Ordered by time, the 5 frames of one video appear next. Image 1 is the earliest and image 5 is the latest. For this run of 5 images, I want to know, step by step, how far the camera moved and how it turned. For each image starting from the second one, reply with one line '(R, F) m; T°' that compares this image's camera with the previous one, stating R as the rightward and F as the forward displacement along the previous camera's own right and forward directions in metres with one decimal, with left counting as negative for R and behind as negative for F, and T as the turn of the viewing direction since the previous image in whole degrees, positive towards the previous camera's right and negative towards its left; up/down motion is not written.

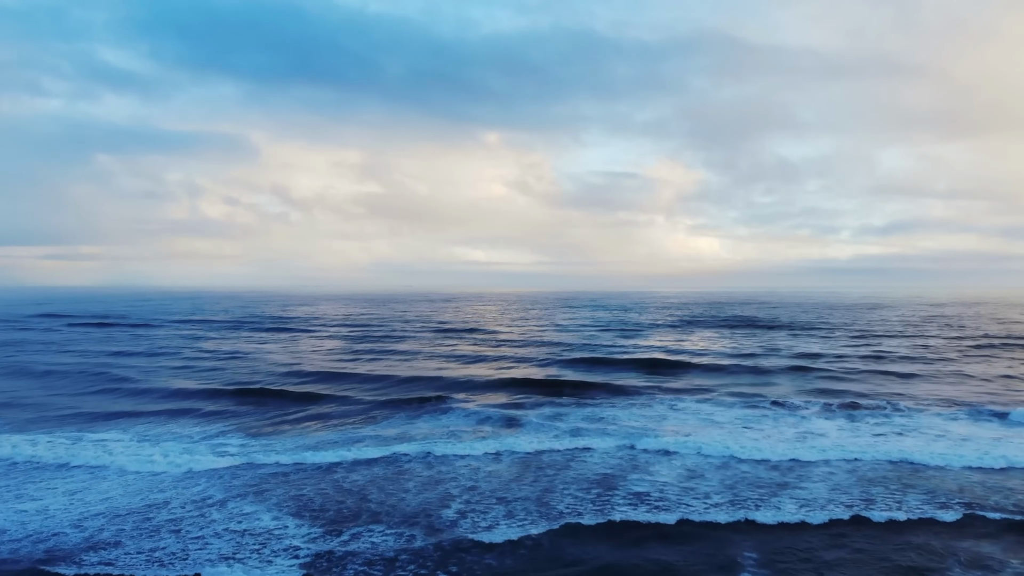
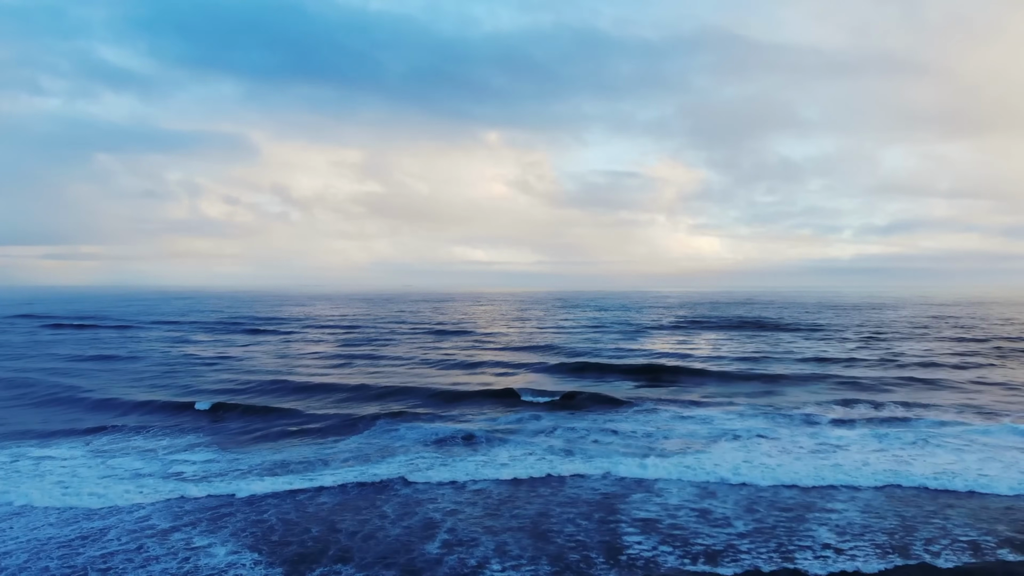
(+0.2, +1.7) m; 0°
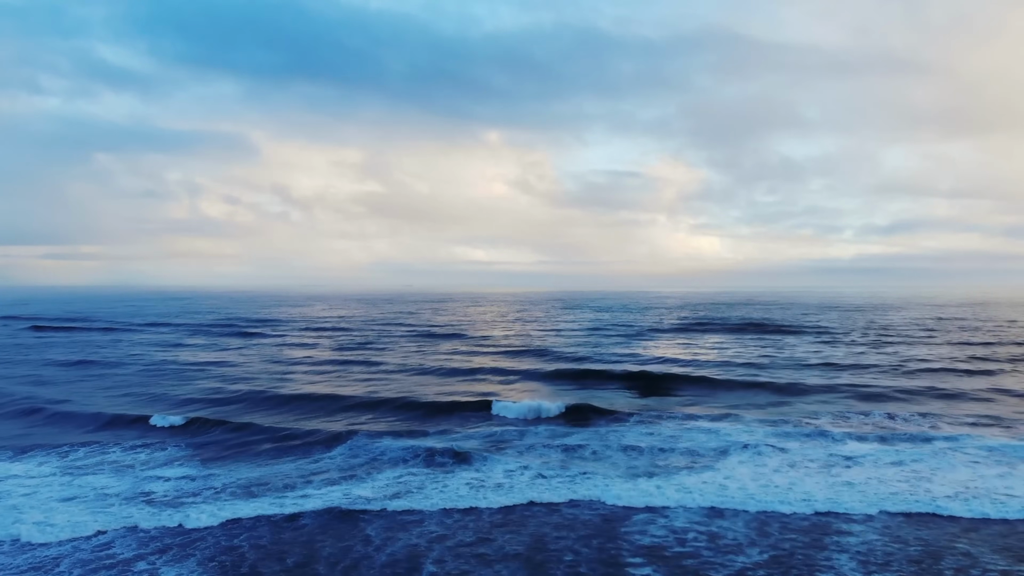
(+0.1, +1.0) m; 0°
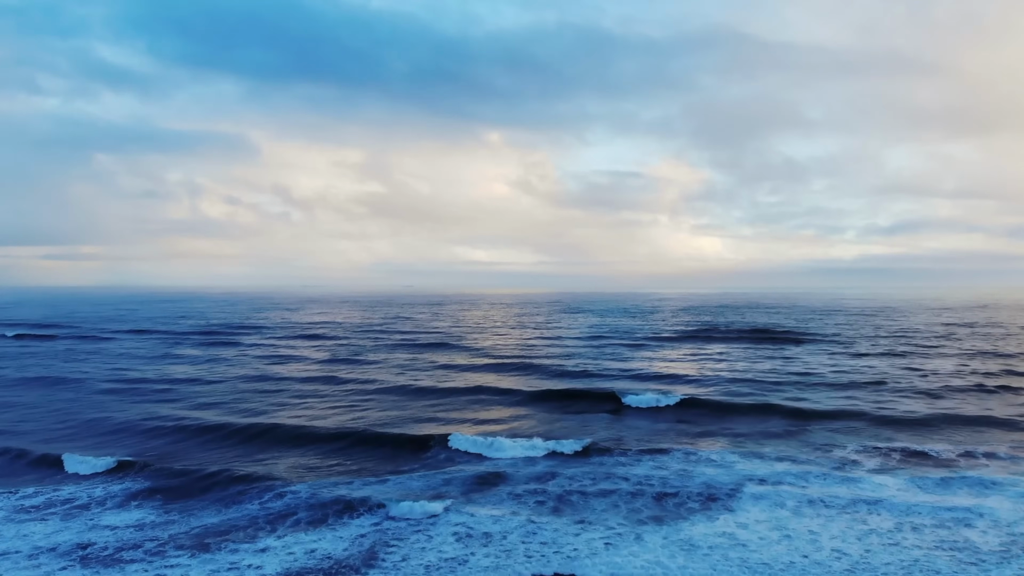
(+0.3, +1.7) m; 0°
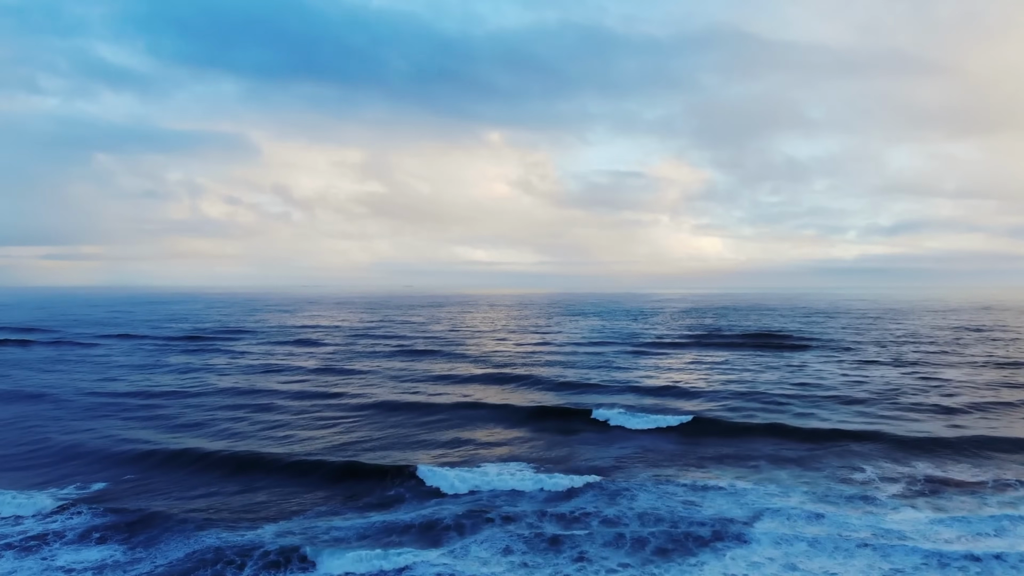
(+0.2, +1.2) m; 0°
